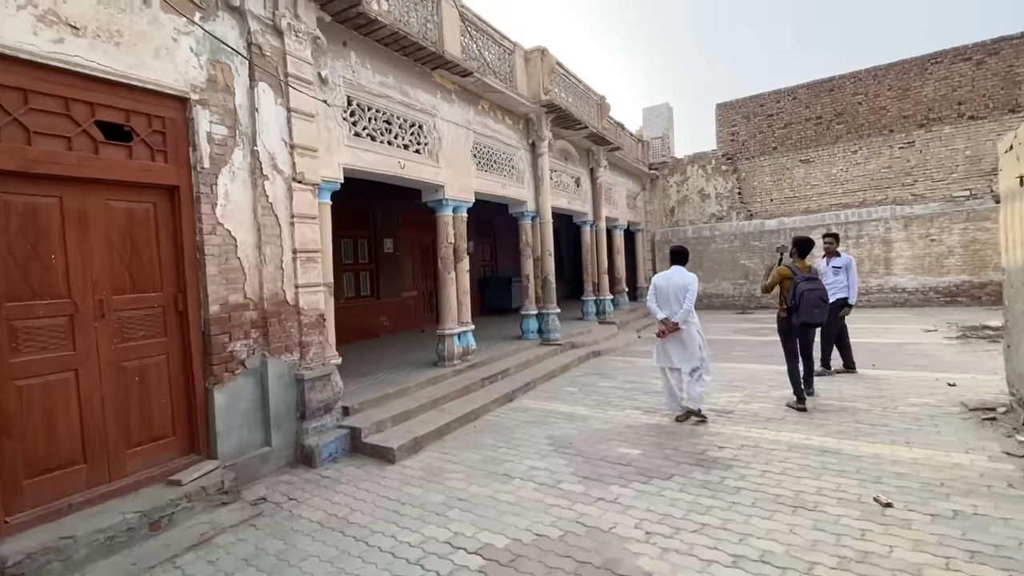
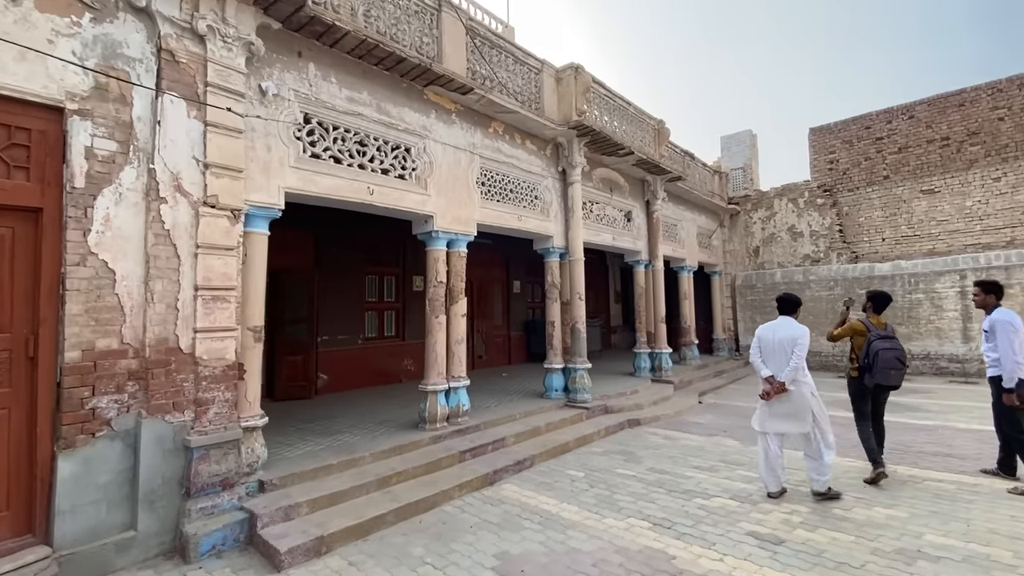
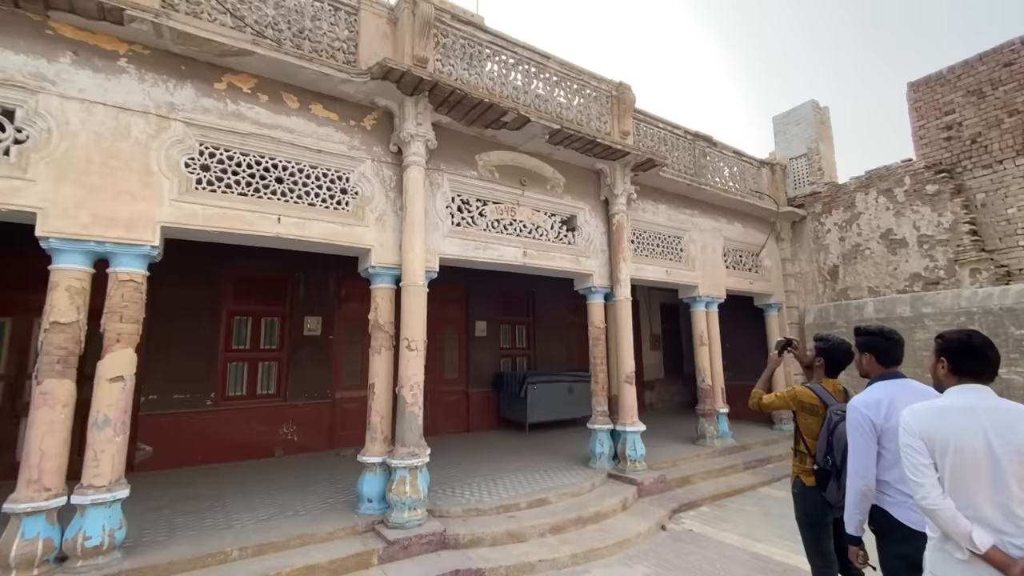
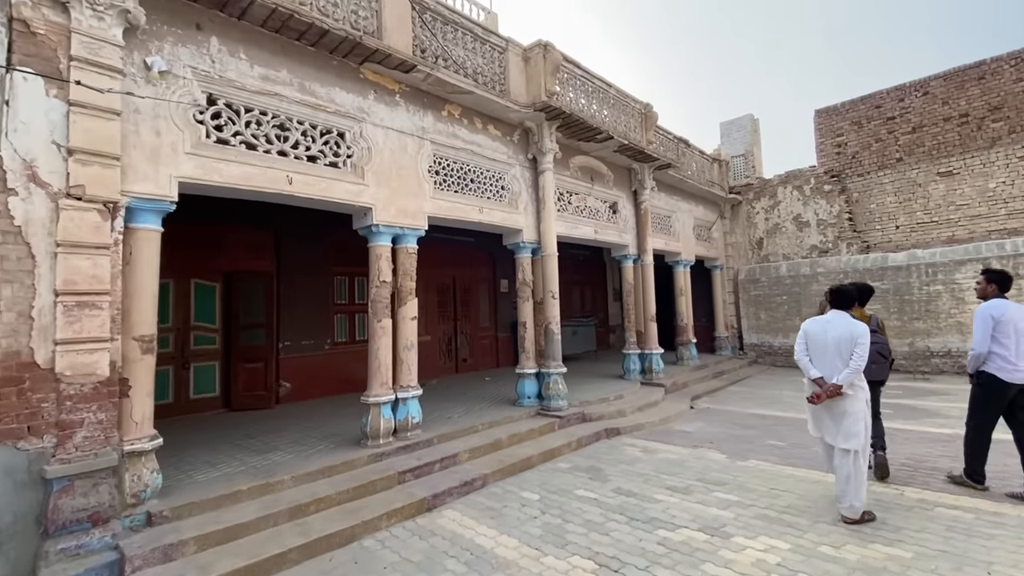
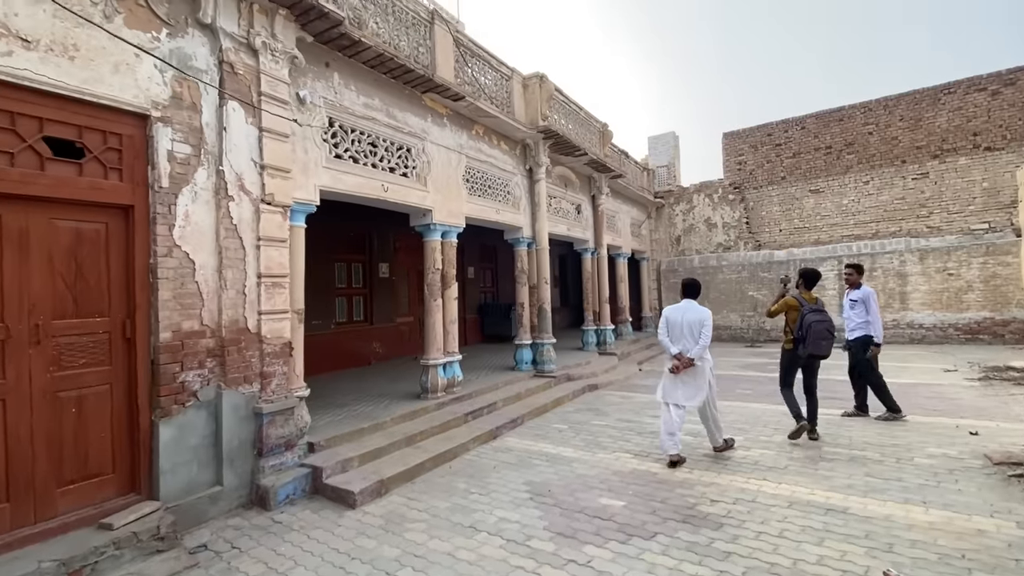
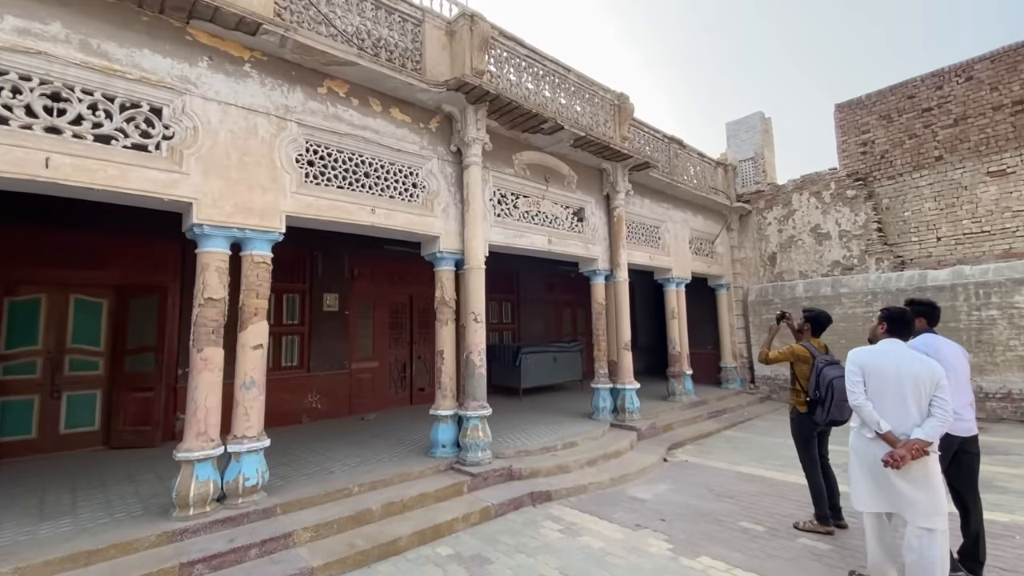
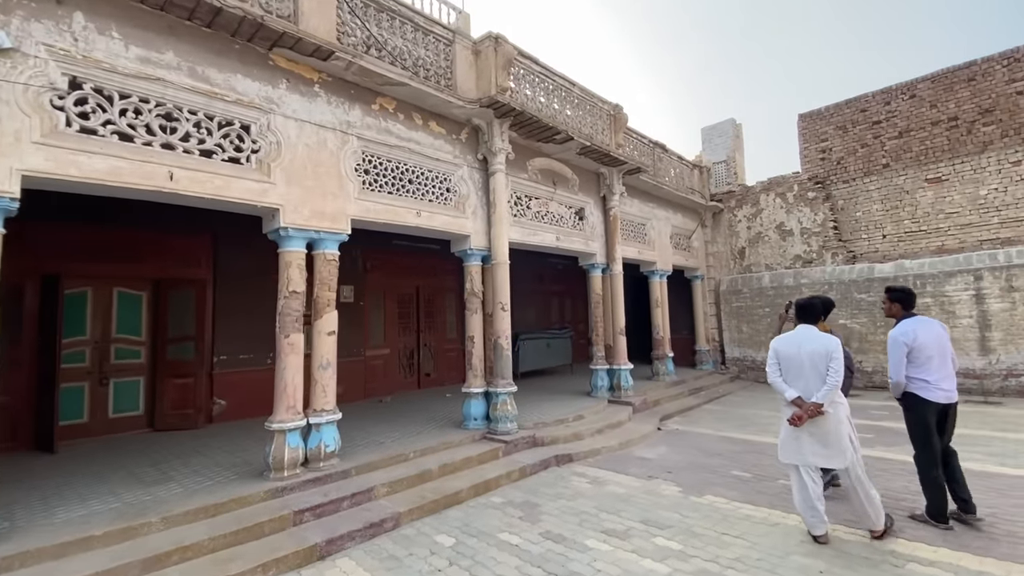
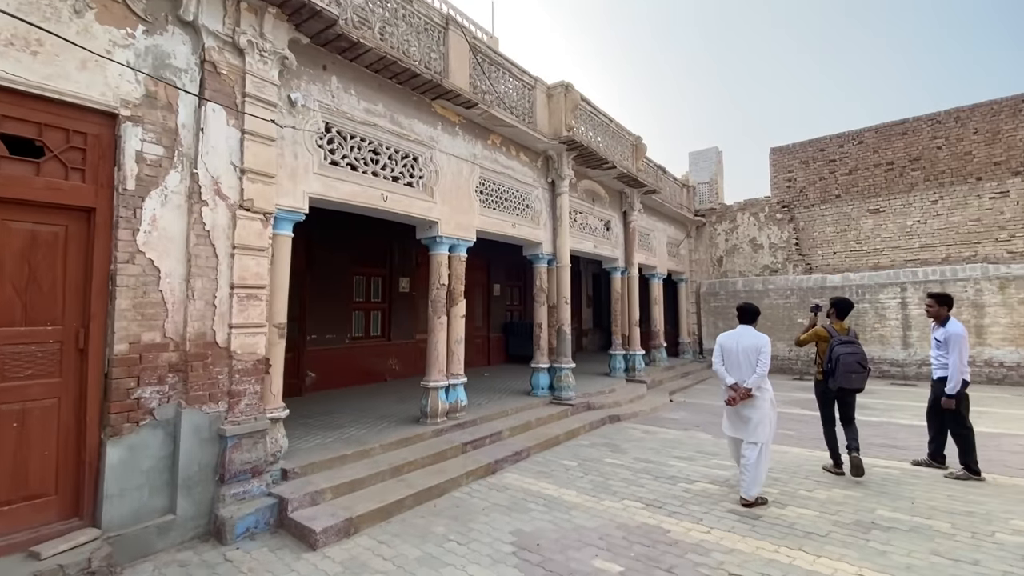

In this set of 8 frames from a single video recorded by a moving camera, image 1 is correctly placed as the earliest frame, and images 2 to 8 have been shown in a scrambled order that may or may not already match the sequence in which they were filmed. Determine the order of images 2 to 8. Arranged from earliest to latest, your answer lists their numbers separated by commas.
5, 8, 2, 4, 7, 6, 3
